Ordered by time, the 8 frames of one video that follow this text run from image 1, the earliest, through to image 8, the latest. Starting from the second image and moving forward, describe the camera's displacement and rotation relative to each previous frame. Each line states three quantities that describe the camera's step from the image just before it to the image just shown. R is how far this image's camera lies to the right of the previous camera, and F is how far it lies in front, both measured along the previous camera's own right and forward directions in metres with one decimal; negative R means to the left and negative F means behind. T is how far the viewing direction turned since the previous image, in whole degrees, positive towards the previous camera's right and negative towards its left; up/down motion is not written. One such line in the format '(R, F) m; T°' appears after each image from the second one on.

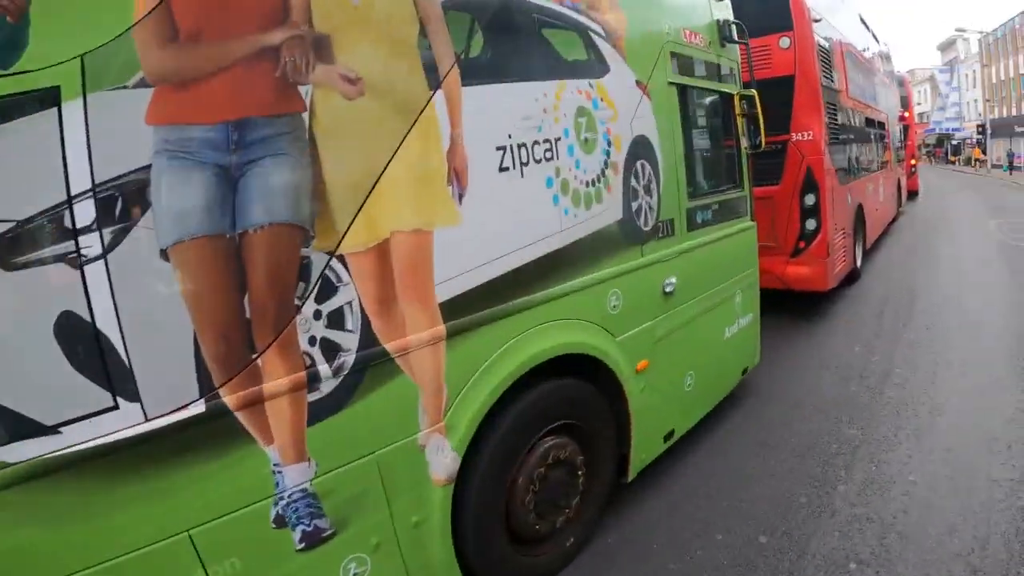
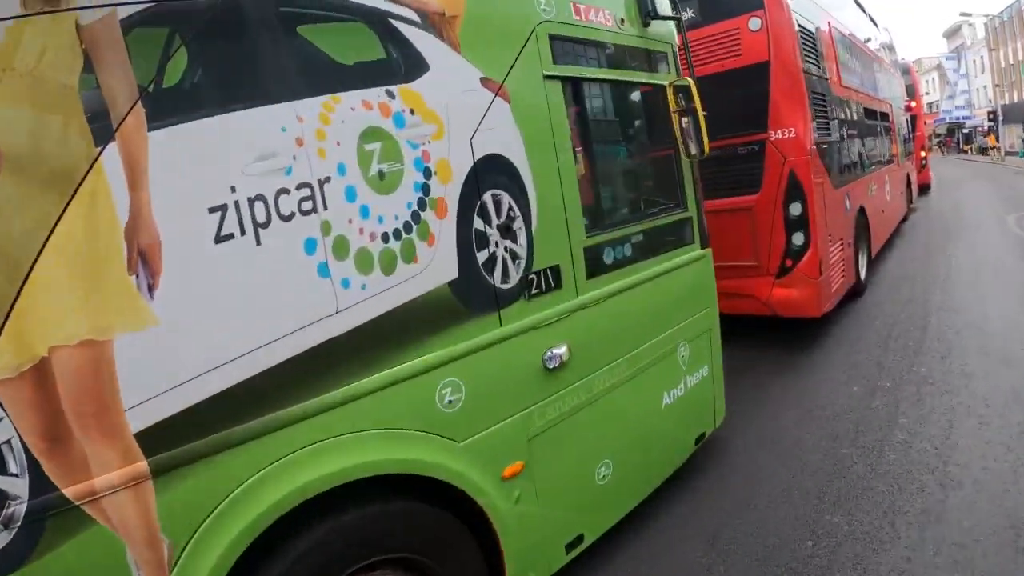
(+0.7, +0.9) m; -3°
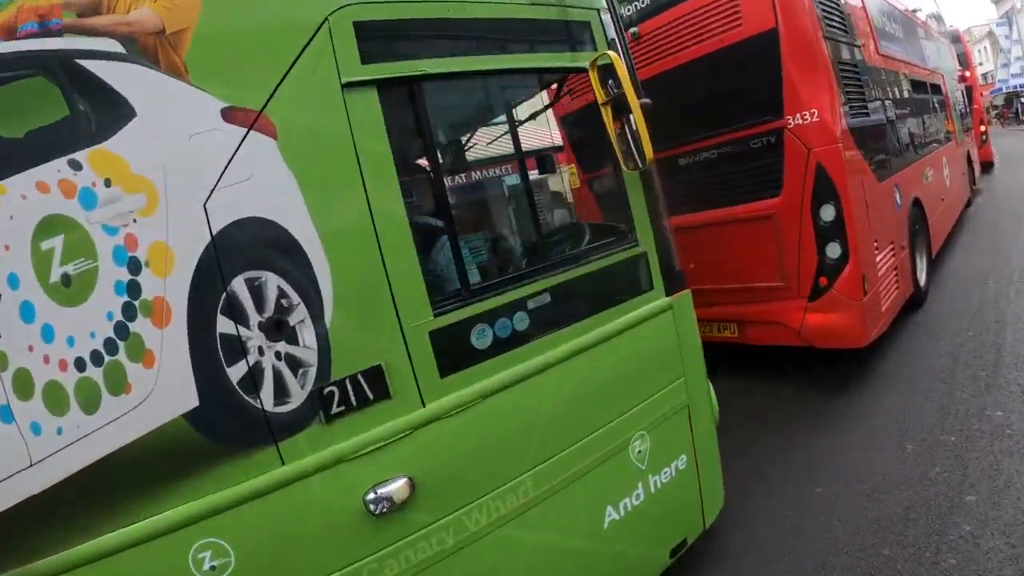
(+0.6, +0.9) m; -7°
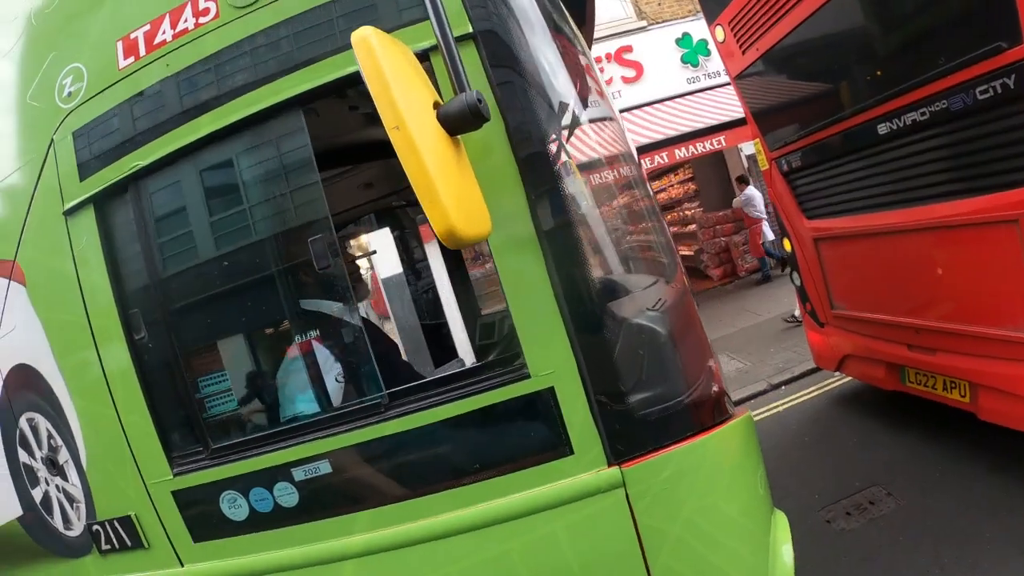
(+1.1, +1.2) m; -27°
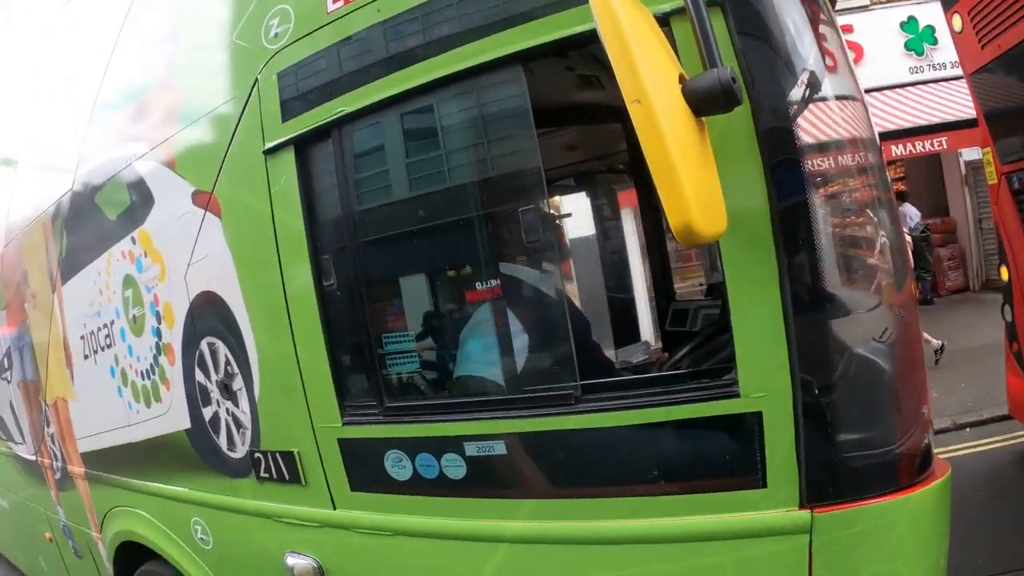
(-0.1, +0.1) m; -9°
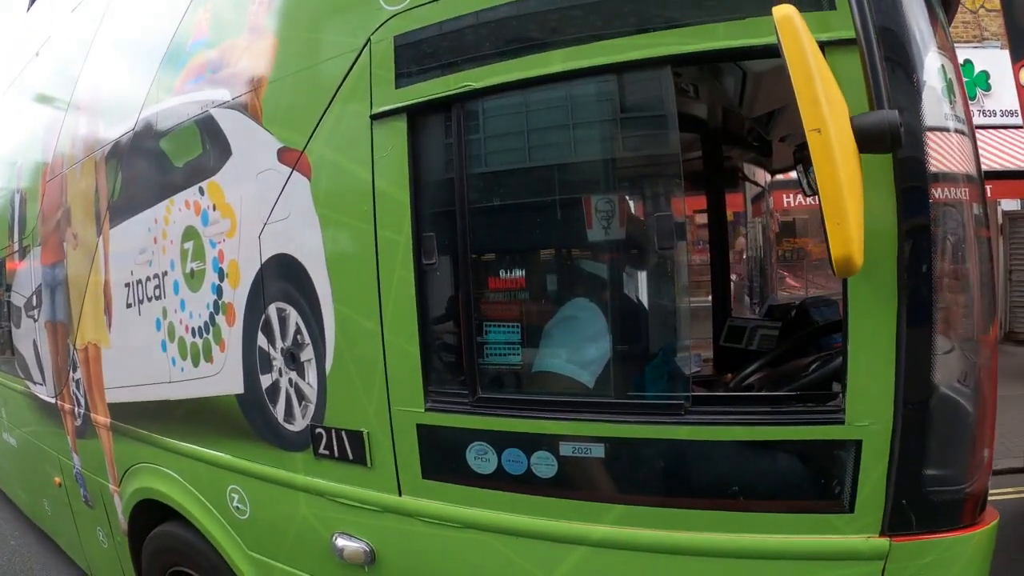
(-0.3, 0.0) m; +2°
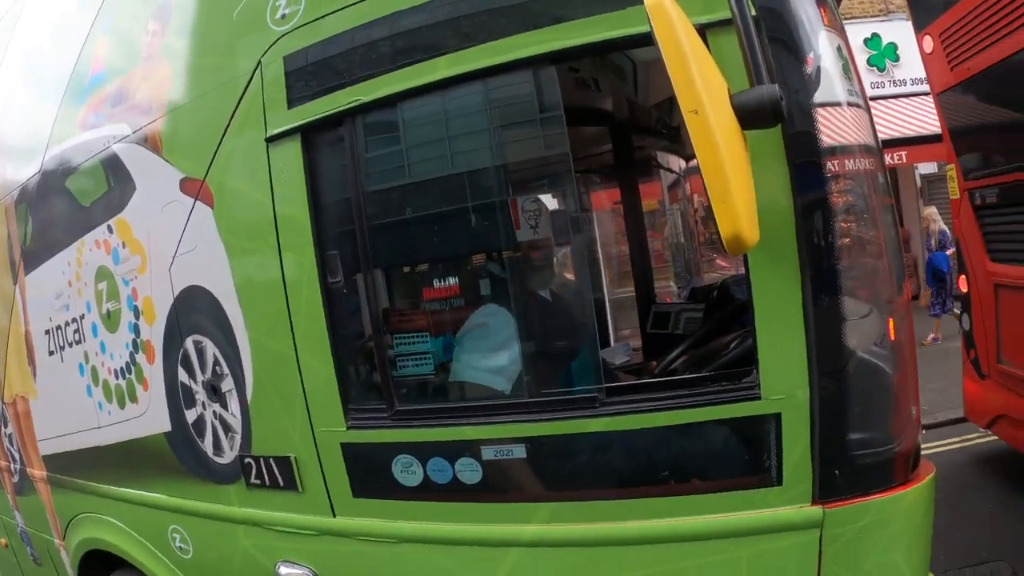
(+0.1, 0.0) m; +3°
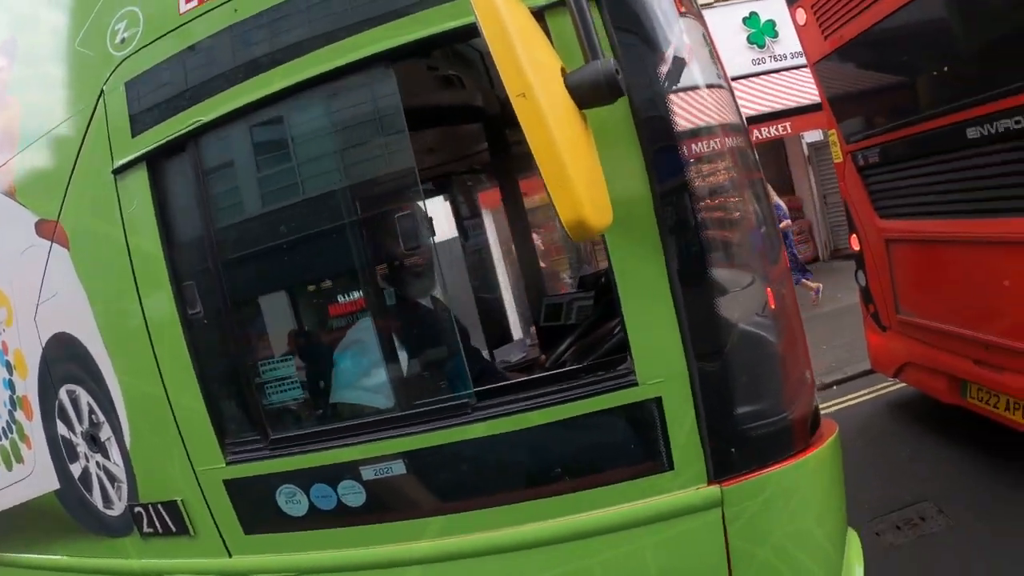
(+0.1, 0.0) m; +4°
